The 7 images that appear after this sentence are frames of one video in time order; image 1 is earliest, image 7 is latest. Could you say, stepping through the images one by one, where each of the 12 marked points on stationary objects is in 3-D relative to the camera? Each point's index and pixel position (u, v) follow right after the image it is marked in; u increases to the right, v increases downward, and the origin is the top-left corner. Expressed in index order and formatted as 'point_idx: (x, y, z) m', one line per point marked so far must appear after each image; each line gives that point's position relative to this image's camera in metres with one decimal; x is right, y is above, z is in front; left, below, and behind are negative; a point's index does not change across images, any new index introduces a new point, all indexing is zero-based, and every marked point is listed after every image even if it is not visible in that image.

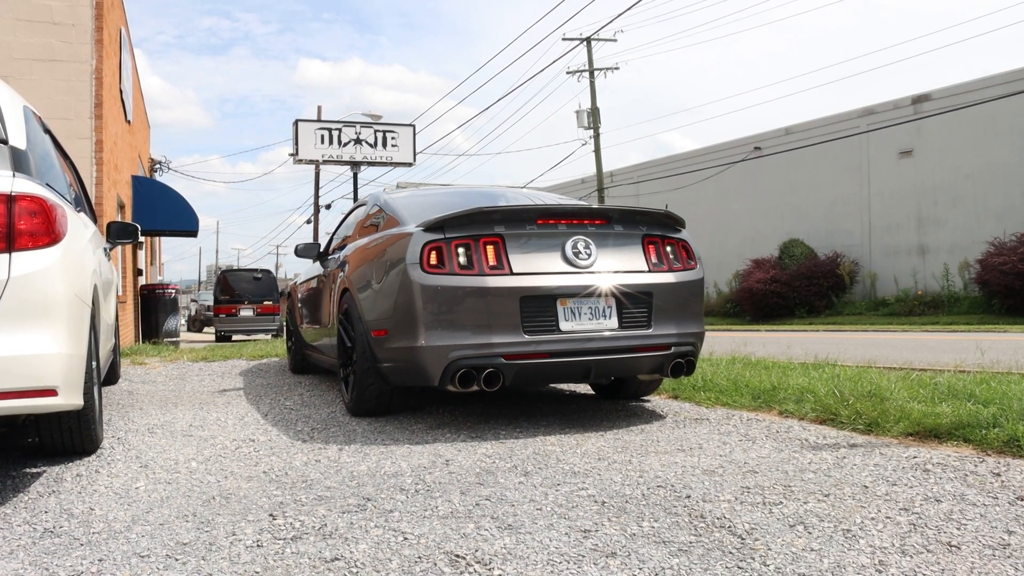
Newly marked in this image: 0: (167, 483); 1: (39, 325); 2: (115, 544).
0: (-1.2, -0.6, +3.4) m
1: (-1.4, -0.1, +3.0) m
2: (-1.0, -0.6, +2.6) m
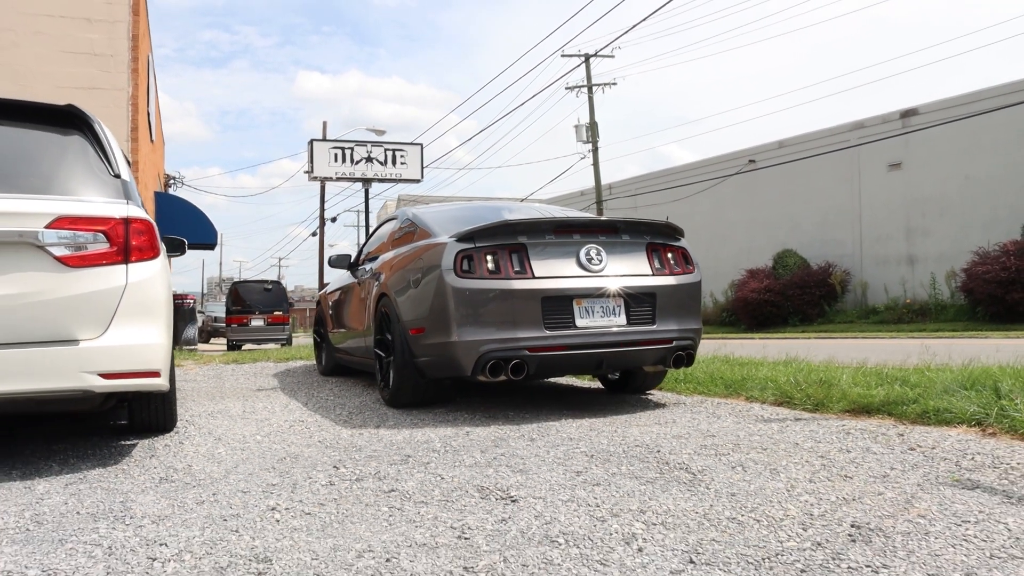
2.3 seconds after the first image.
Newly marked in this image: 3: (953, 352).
0: (-1.1, -0.7, +4.2) m
1: (-1.4, -0.1, +3.8) m
2: (-1.0, -0.7, +3.4) m
3: (+3.2, -0.5, +7.5) m
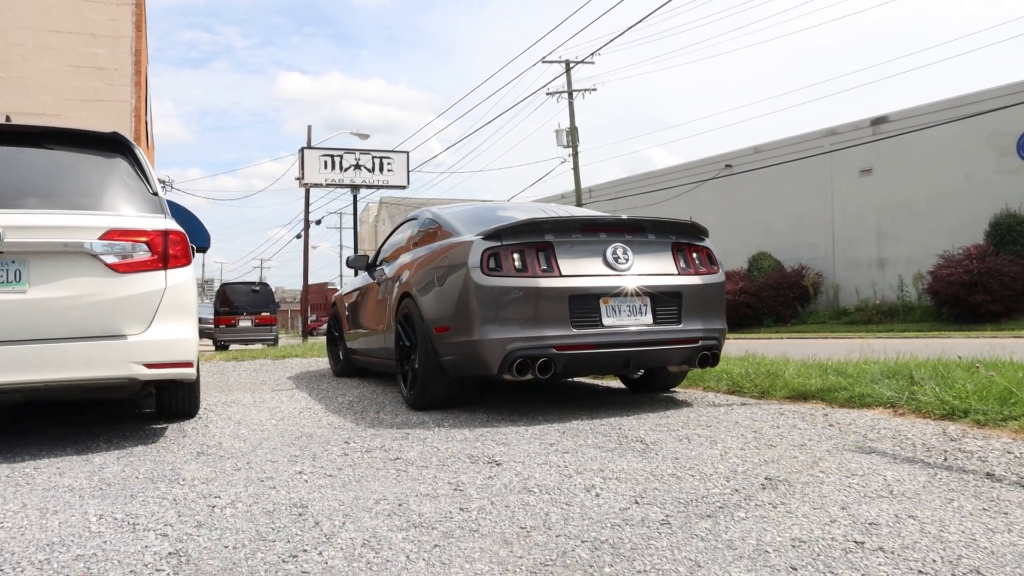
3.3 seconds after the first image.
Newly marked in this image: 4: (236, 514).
0: (-1.2, -0.7, +4.8) m
1: (-1.5, -0.1, +4.4) m
2: (-1.0, -0.7, +4.0) m
3: (+3.1, -0.5, +8.2) m
4: (-0.8, -0.7, +3.0) m
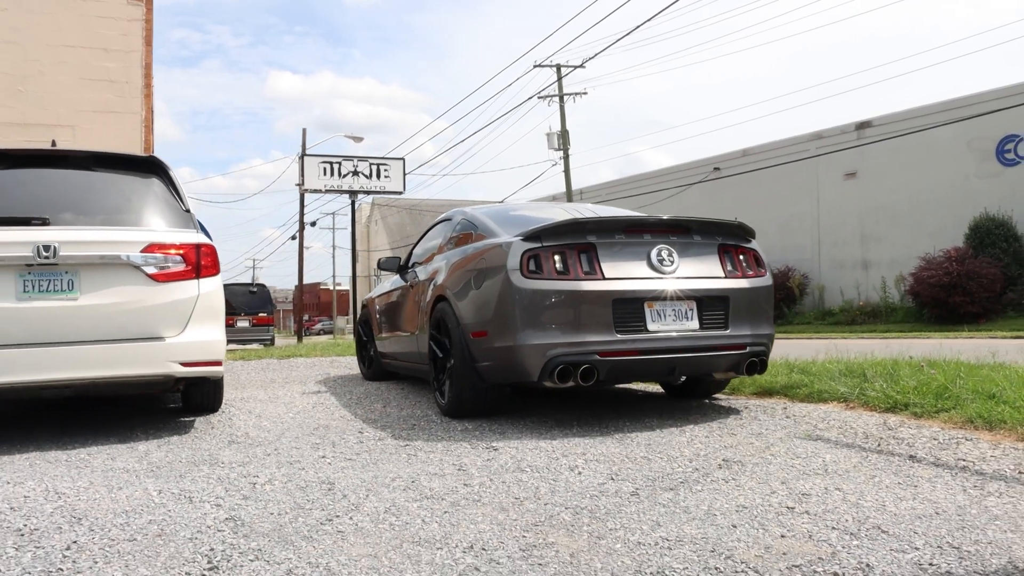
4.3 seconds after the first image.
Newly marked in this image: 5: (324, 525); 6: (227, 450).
0: (-1.2, -0.7, +5.3) m
1: (-1.5, -0.2, +5.0) m
2: (-1.1, -0.7, +4.5) m
3: (+3.0, -0.5, +8.8) m
4: (-0.8, -0.7, +3.5) m
5: (-0.6, -0.7, +3.0) m
6: (-1.2, -0.7, +4.4) m
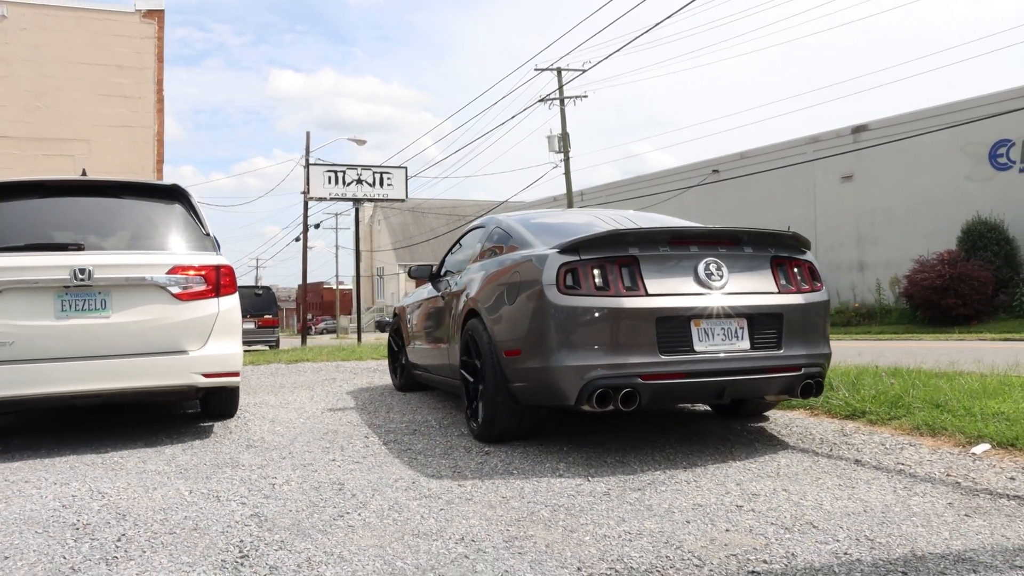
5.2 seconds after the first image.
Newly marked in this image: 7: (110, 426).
0: (-1.3, -0.8, +5.8) m
1: (-1.5, -0.3, +5.4) m
2: (-1.1, -0.8, +5.0) m
3: (+3.0, -0.6, +9.2) m
4: (-0.9, -0.8, +4.0) m
5: (-0.6, -0.8, +3.4) m
6: (-1.3, -0.8, +4.8) m
7: (-2.3, -0.8, +5.7) m
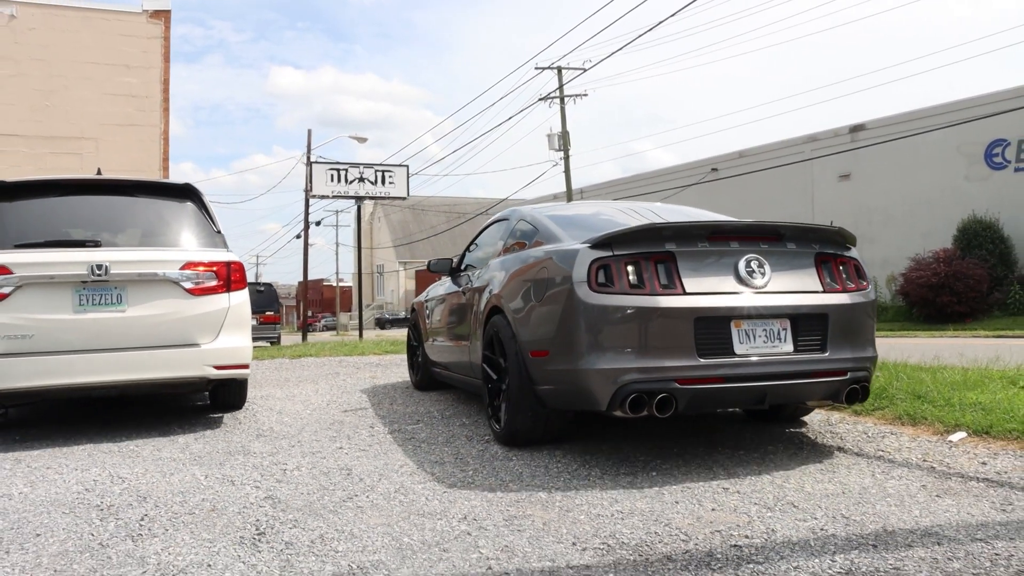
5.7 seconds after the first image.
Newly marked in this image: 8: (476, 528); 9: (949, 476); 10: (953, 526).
0: (-1.3, -0.8, +6.0) m
1: (-1.5, -0.2, +5.6) m
2: (-1.1, -0.8, +5.2) m
3: (+3.0, -0.6, +9.5) m
4: (-0.9, -0.8, +4.2) m
5: (-0.6, -0.8, +3.6) m
6: (-1.3, -0.8, +5.1) m
7: (-2.3, -0.8, +5.9) m
8: (-0.1, -0.8, +3.2) m
9: (+1.6, -0.7, +3.6) m
10: (+1.3, -0.7, +2.9) m
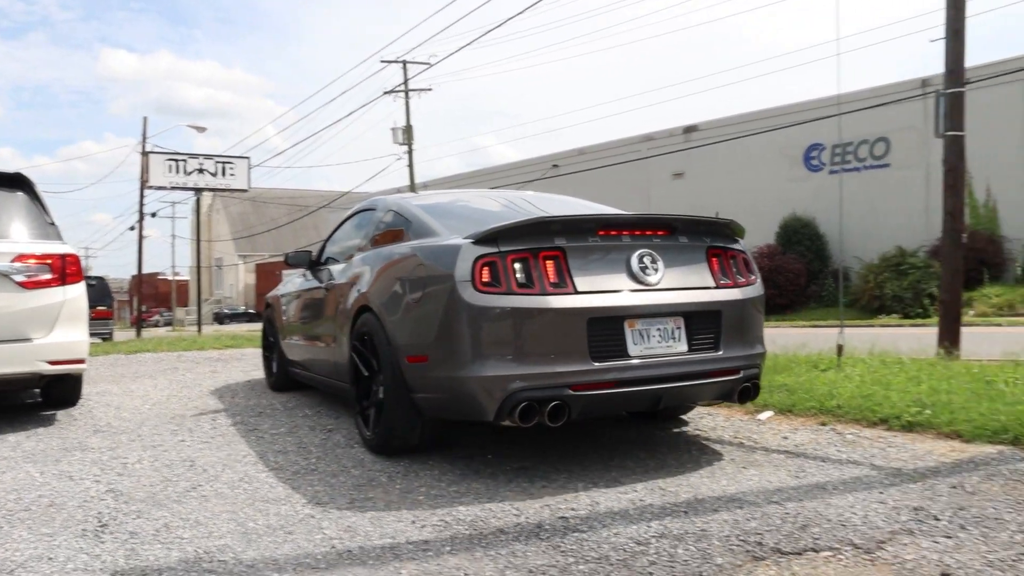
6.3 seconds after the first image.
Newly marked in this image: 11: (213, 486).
0: (-2.2, -0.7, +5.9) m
1: (-2.4, -0.2, +5.5) m
2: (-1.9, -0.7, +5.1) m
3: (+1.5, -0.5, +10.0) m
4: (-1.5, -0.7, +4.2) m
5: (-1.2, -0.7, +3.7) m
6: (-2.1, -0.7, +5.0) m
7: (-3.2, -0.7, +5.7) m
8: (-0.6, -0.7, +3.3) m
9: (+1.0, -0.6, +4.0) m
10: (+0.8, -0.7, +3.3) m
11: (-1.1, -0.7, +3.7) m
